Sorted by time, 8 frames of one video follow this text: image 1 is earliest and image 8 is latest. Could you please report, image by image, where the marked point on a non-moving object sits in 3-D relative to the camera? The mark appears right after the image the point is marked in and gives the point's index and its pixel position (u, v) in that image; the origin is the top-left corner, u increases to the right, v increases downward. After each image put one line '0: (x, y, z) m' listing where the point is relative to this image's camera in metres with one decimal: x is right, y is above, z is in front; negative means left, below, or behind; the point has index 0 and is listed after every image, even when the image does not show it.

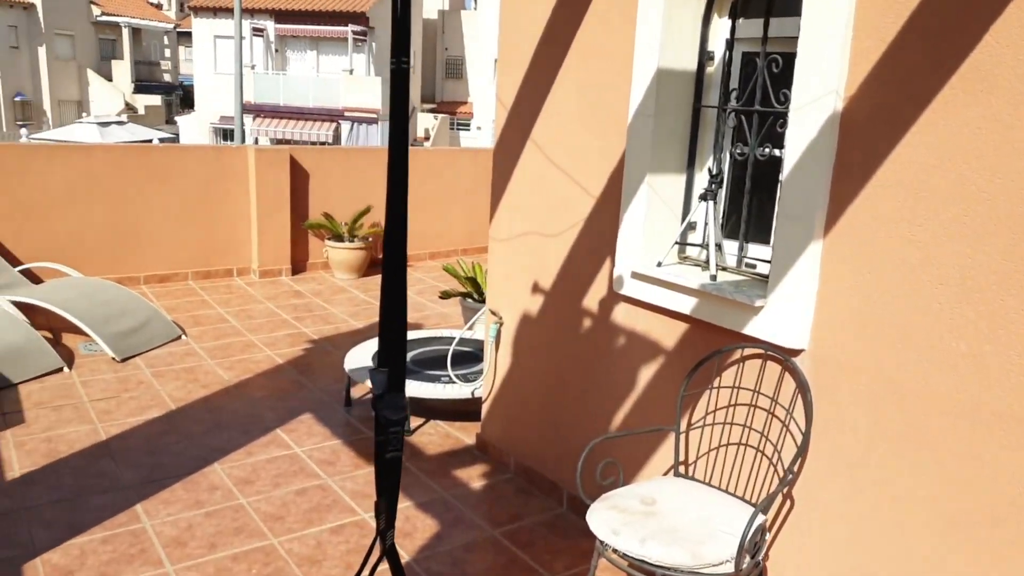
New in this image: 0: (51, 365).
0: (-3.5, -0.6, +6.2) m
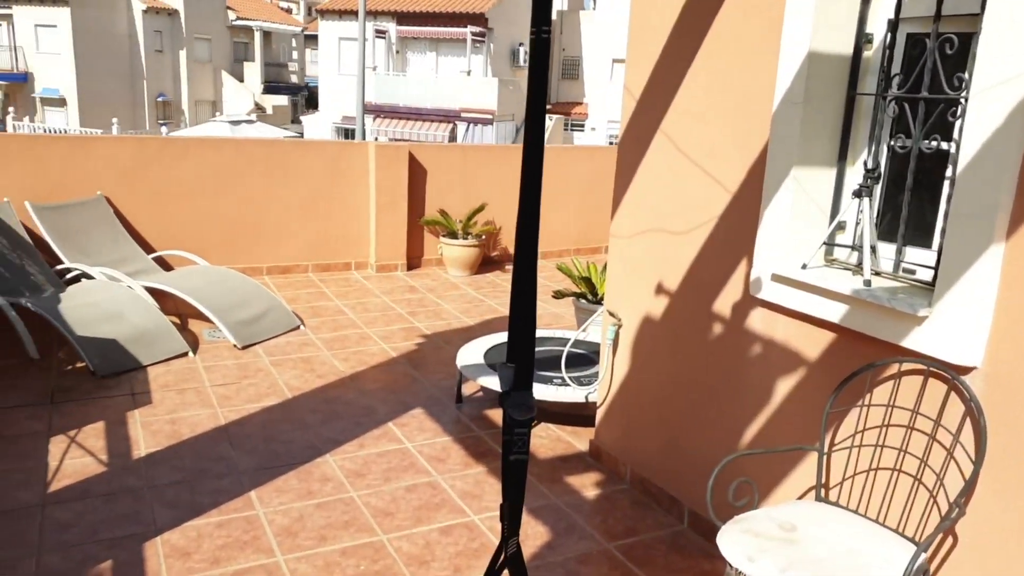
0: (-2.6, -0.5, +6.4) m
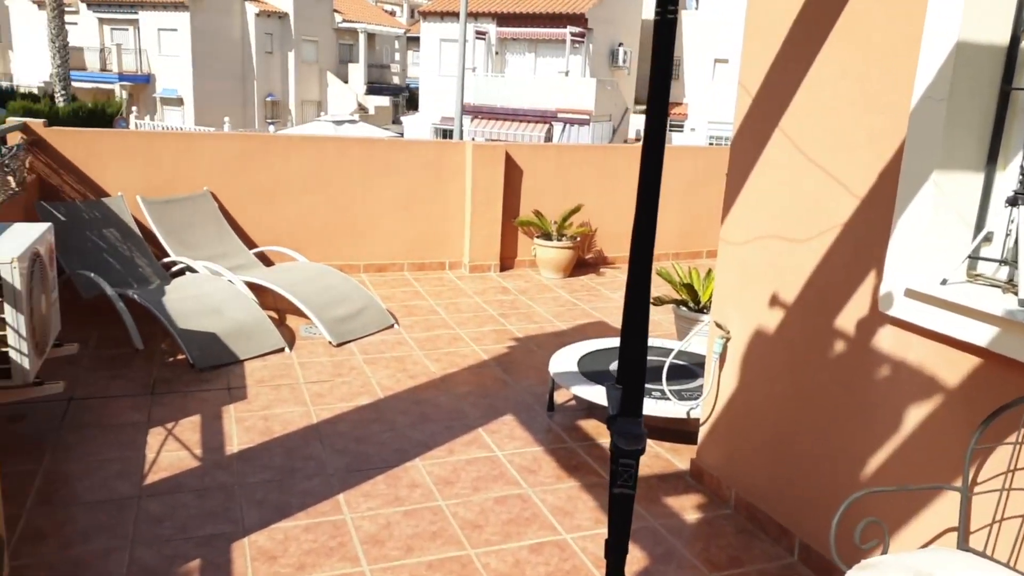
0: (-1.9, -0.4, +6.4) m
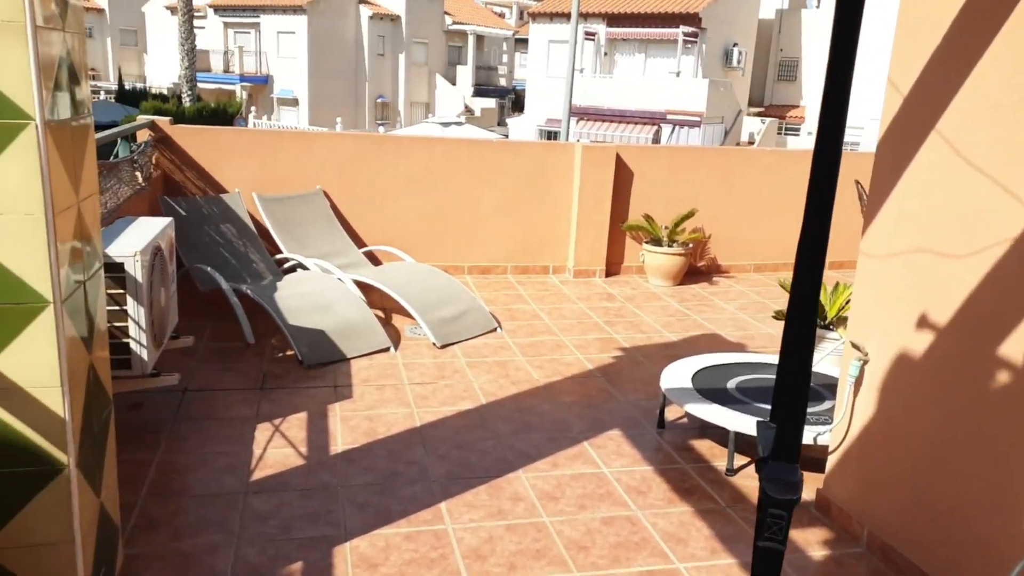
0: (-1.0, -0.4, +6.4) m
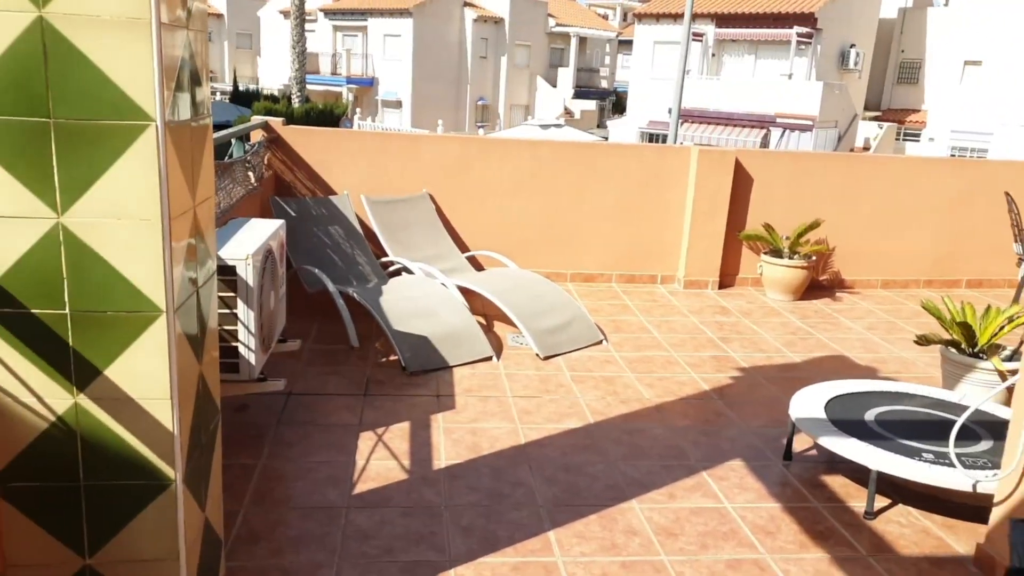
0: (-0.2, -0.5, +6.2) m
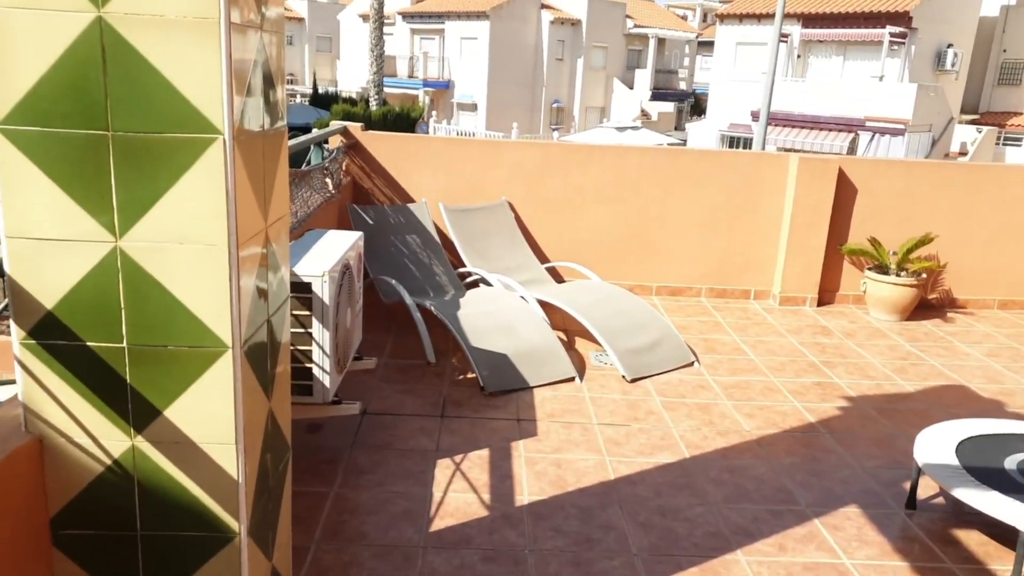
0: (+0.4, -0.6, +5.9) m
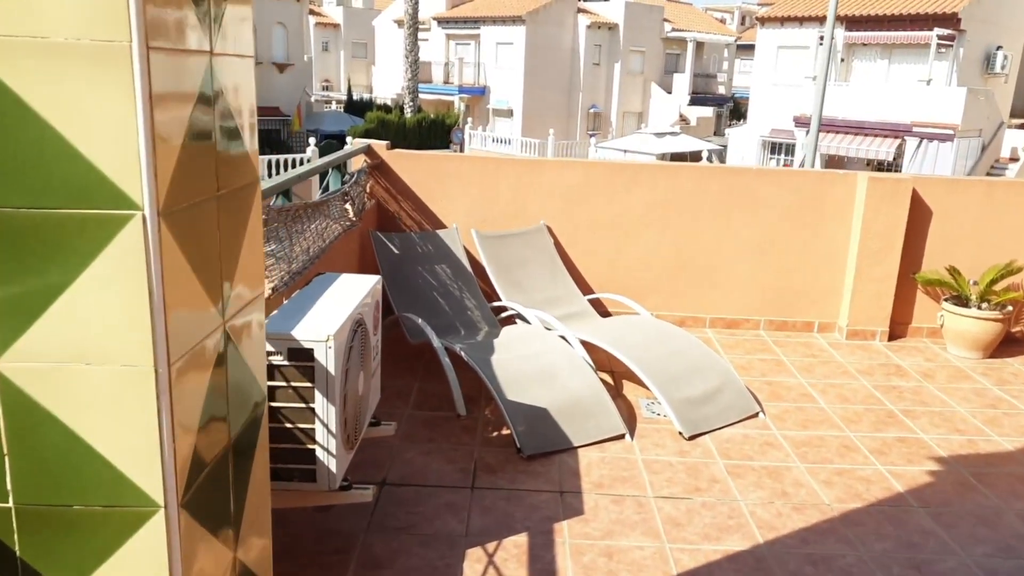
0: (+0.6, -0.9, +5.2) m
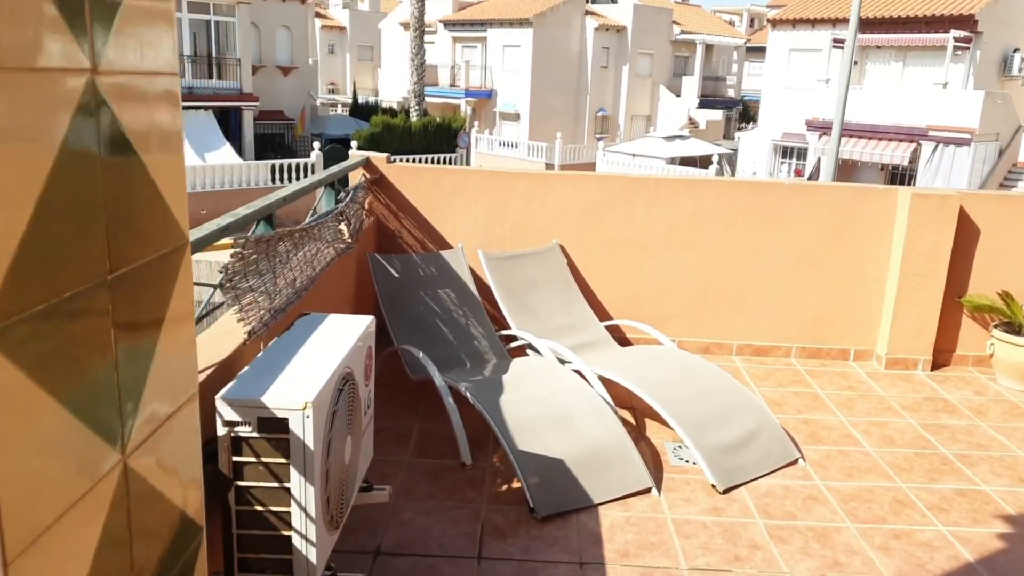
0: (+0.7, -1.1, +4.6) m
